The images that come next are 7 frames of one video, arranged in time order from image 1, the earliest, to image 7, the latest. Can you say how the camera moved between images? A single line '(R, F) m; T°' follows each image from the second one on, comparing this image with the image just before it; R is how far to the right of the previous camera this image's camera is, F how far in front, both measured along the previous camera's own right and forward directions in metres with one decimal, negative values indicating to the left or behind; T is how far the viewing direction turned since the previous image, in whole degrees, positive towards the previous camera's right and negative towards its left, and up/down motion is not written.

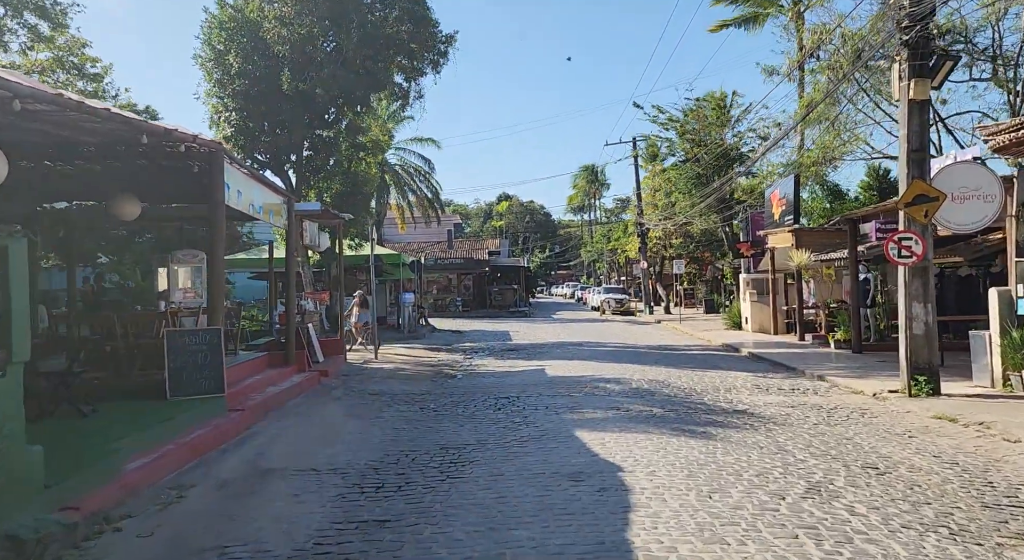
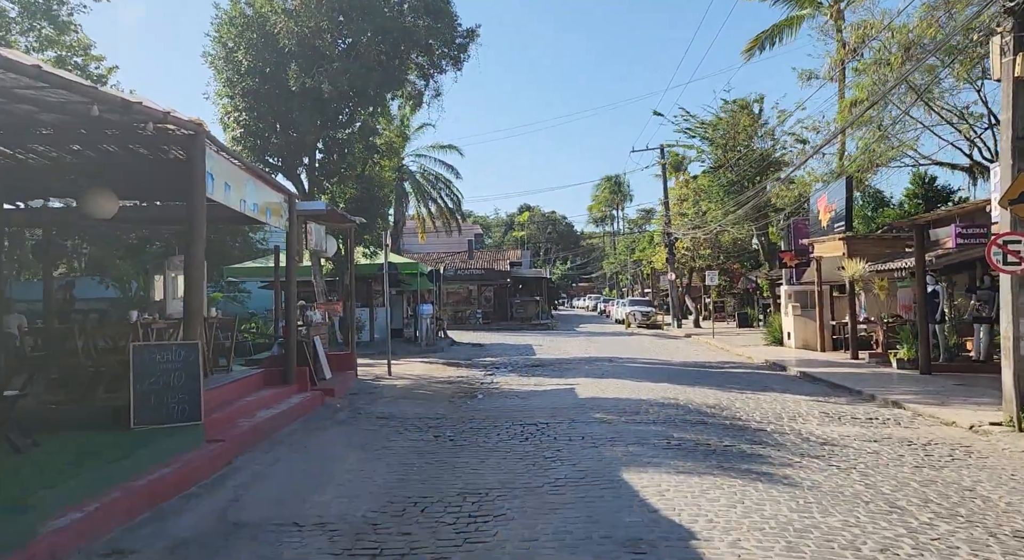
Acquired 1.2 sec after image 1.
(-0.1, +1.5) m; -2°
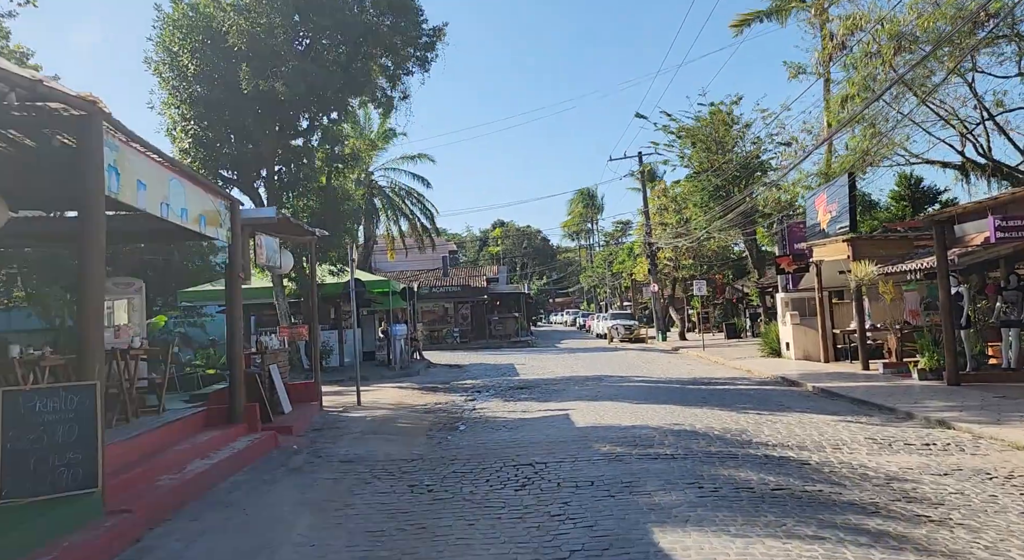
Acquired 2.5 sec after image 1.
(-0.1, +1.7) m; +2°
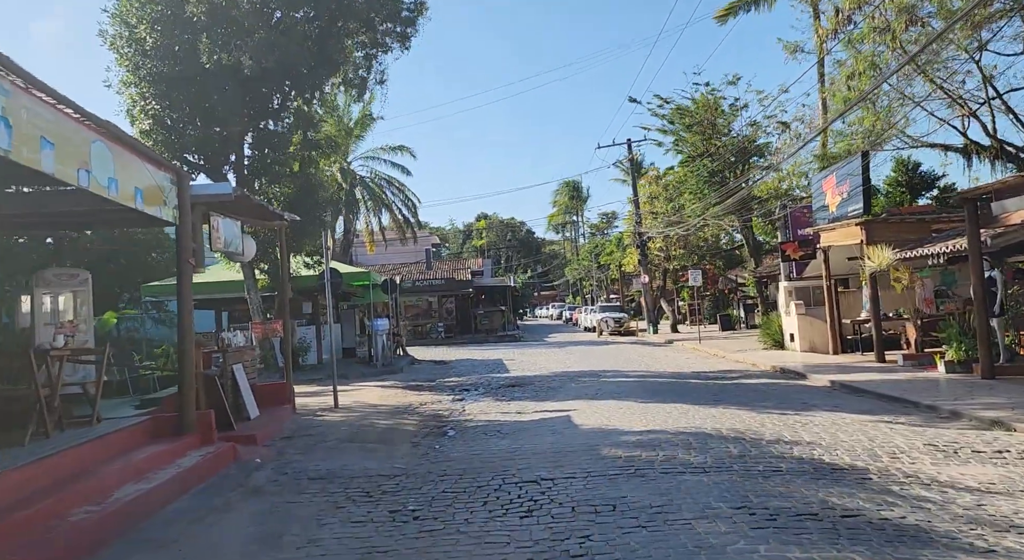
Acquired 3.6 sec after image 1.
(-0.1, +1.4) m; +1°
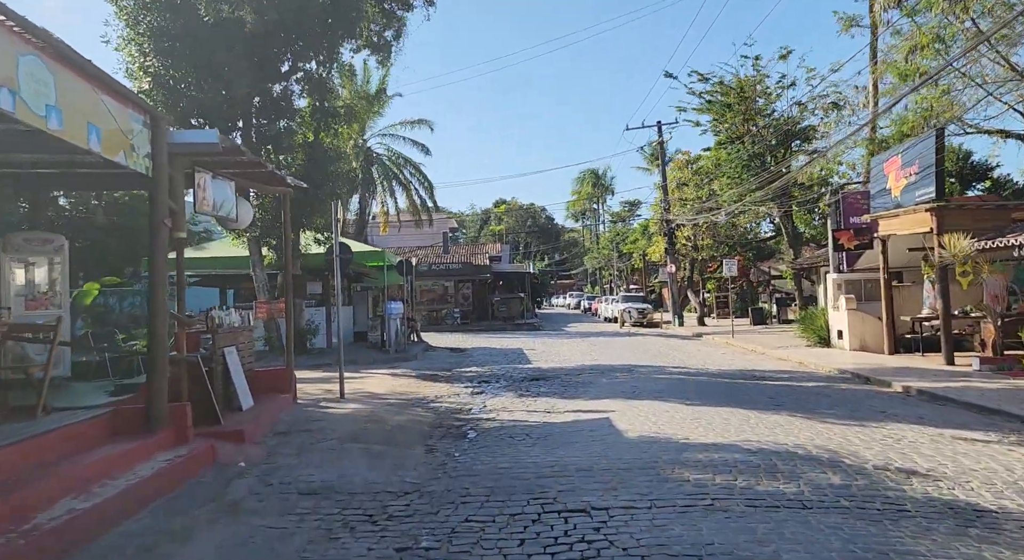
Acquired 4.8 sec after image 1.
(-0.3, +1.6) m; -1°
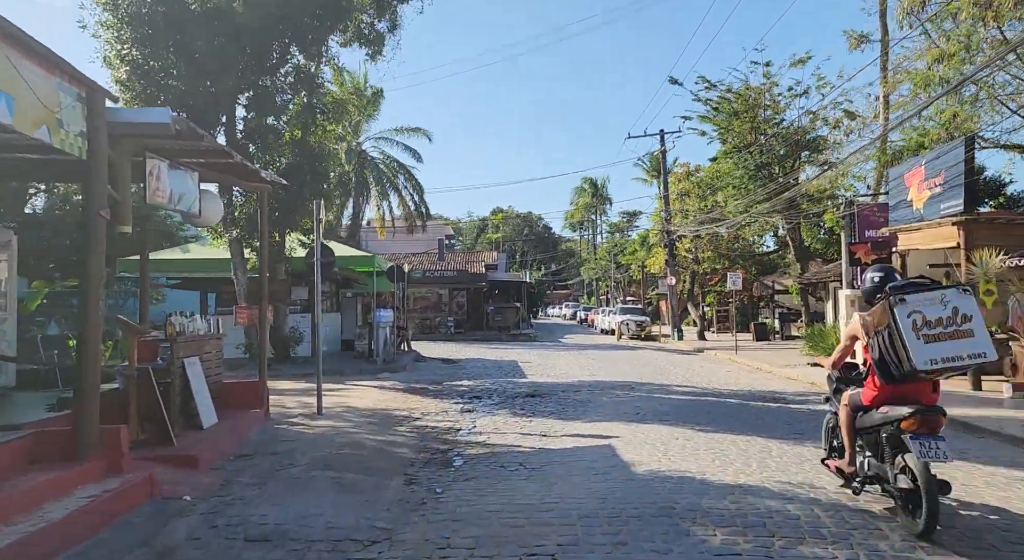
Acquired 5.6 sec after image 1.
(0.0, +1.0) m; 0°
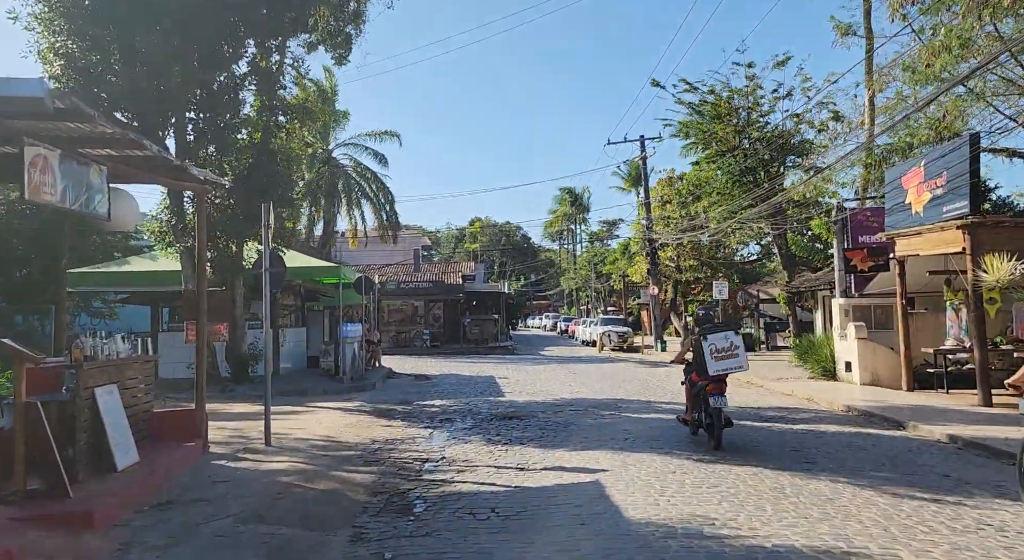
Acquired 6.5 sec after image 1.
(+0.1, +1.2) m; +2°
